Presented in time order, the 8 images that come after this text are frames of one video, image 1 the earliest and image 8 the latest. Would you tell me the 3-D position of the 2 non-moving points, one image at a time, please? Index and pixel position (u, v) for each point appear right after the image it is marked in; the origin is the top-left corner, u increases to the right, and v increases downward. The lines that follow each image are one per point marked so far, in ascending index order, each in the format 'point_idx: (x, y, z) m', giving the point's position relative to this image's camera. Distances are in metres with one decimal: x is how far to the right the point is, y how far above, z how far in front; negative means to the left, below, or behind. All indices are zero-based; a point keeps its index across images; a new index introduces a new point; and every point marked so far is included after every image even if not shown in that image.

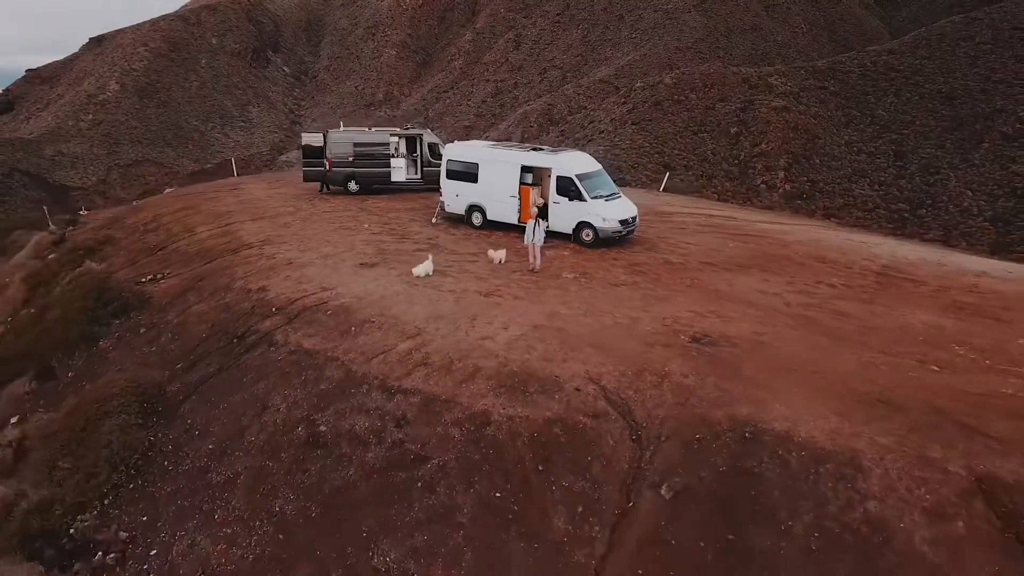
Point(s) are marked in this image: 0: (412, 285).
0: (-0.4, 0.0, +3.3) m
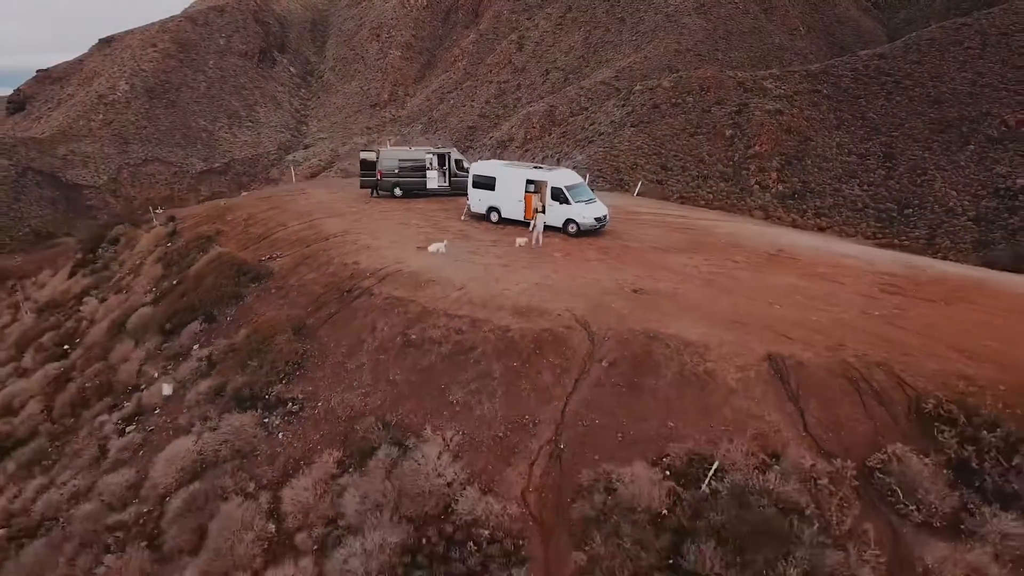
0: (-0.4, +0.2, +4.9) m
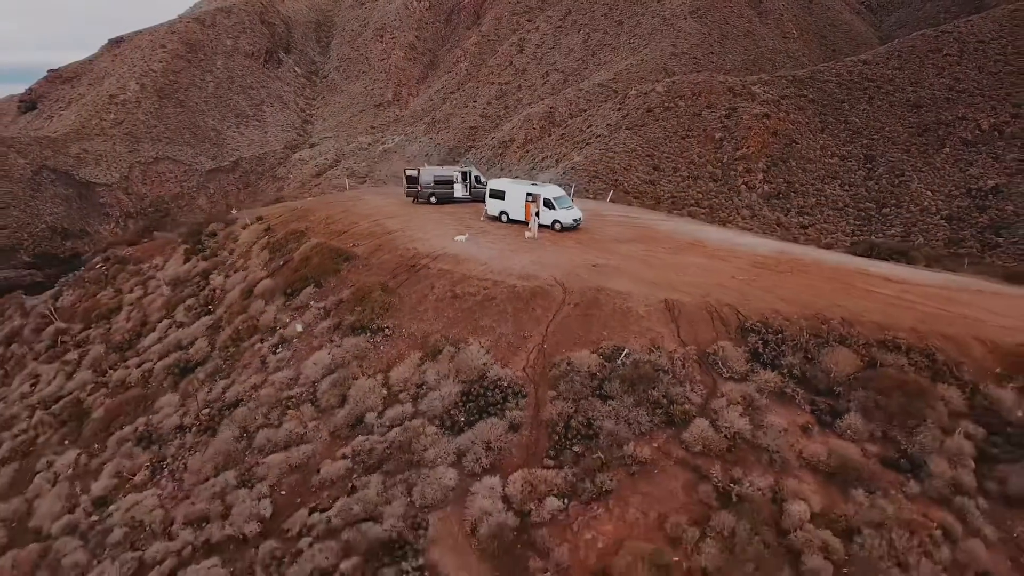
0: (-0.3, +0.4, +7.4) m
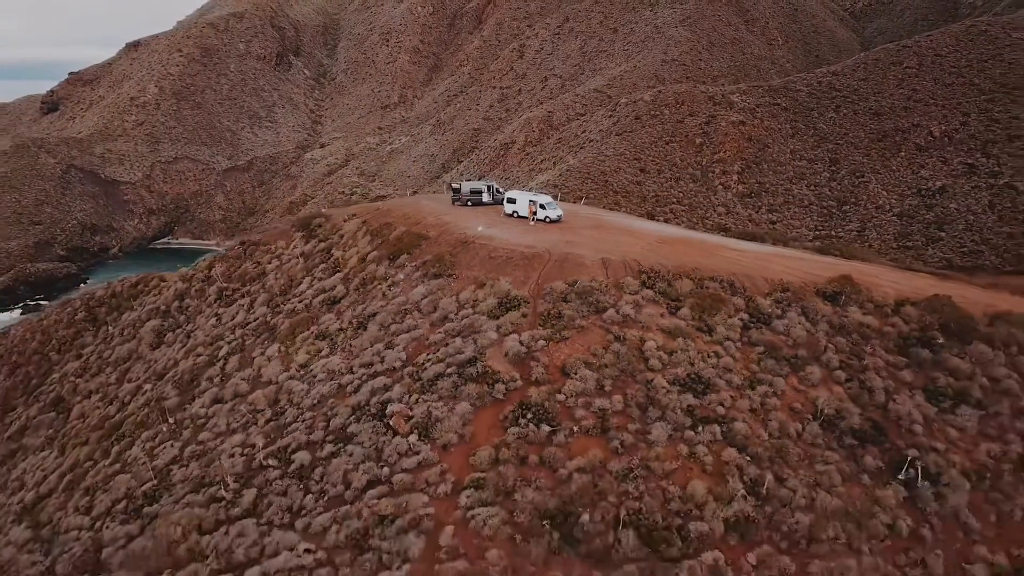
0: (-0.2, +0.9, +12.7) m
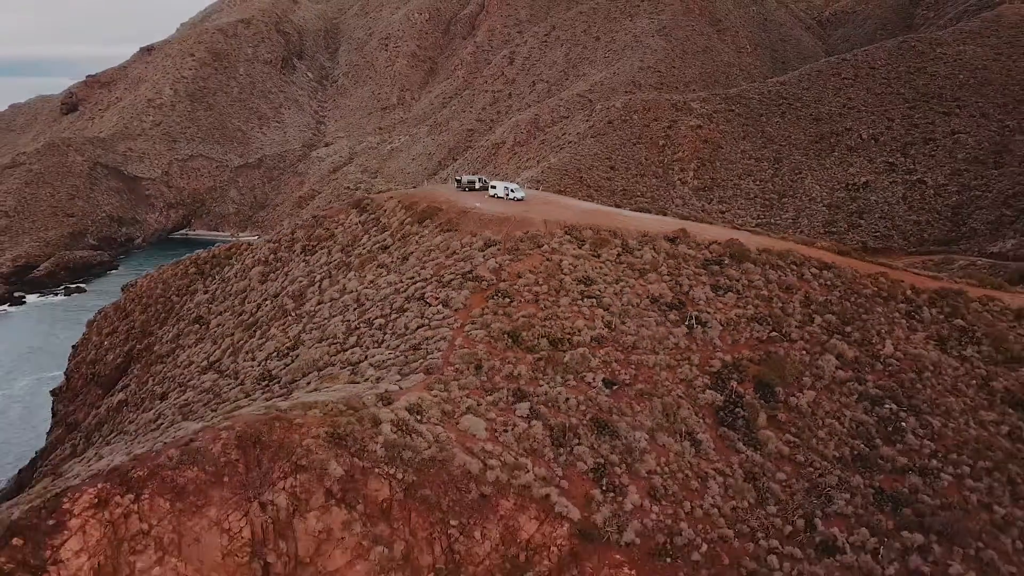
0: (-0.7, +2.1, +20.8) m
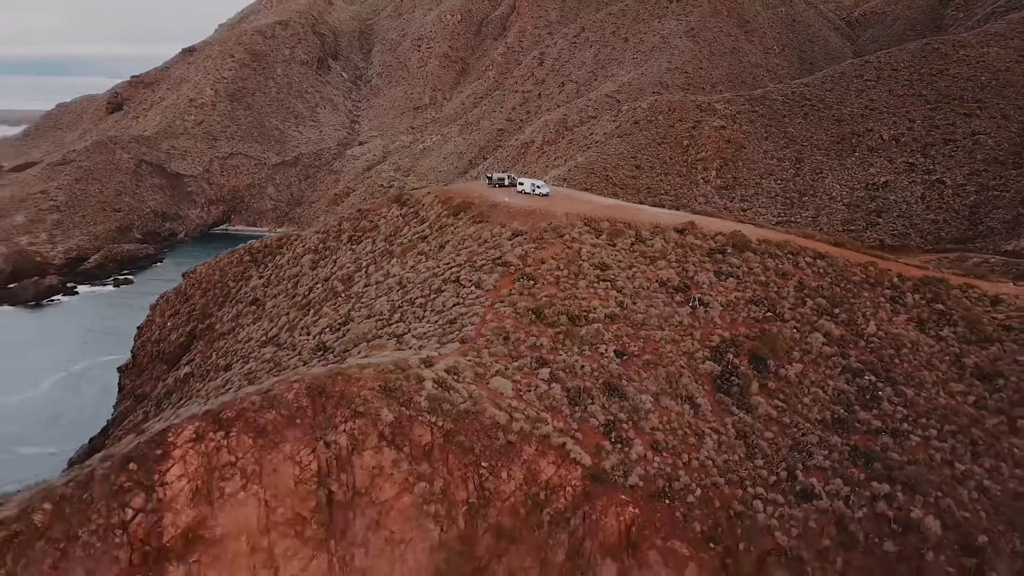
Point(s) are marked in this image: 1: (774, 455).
0: (+0.1, +2.5, +23.1) m
1: (+5.1, -3.3, +15.8) m
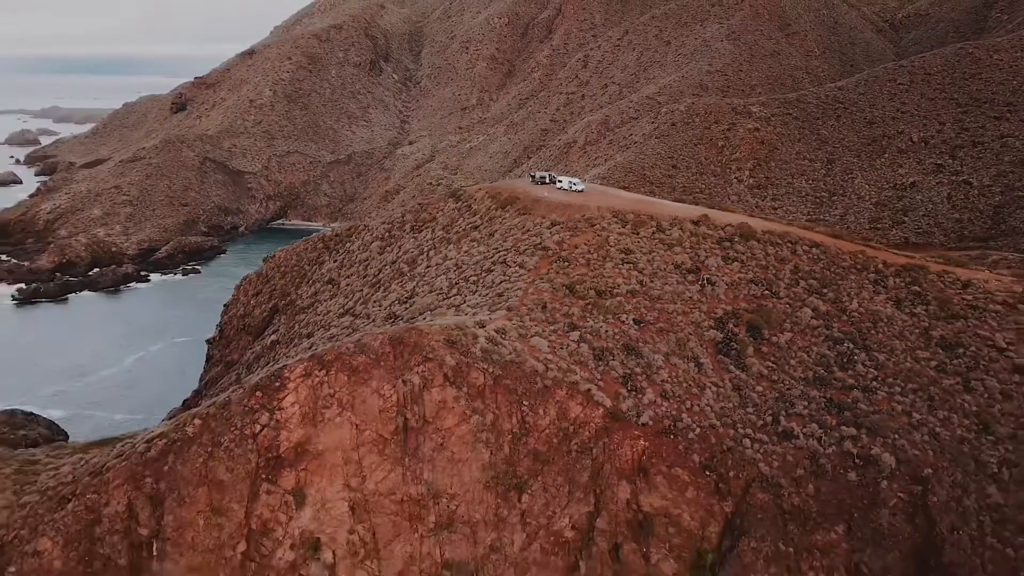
0: (+1.4, +3.1, +26.9) m
1: (+6.0, -2.8, +19.3) m
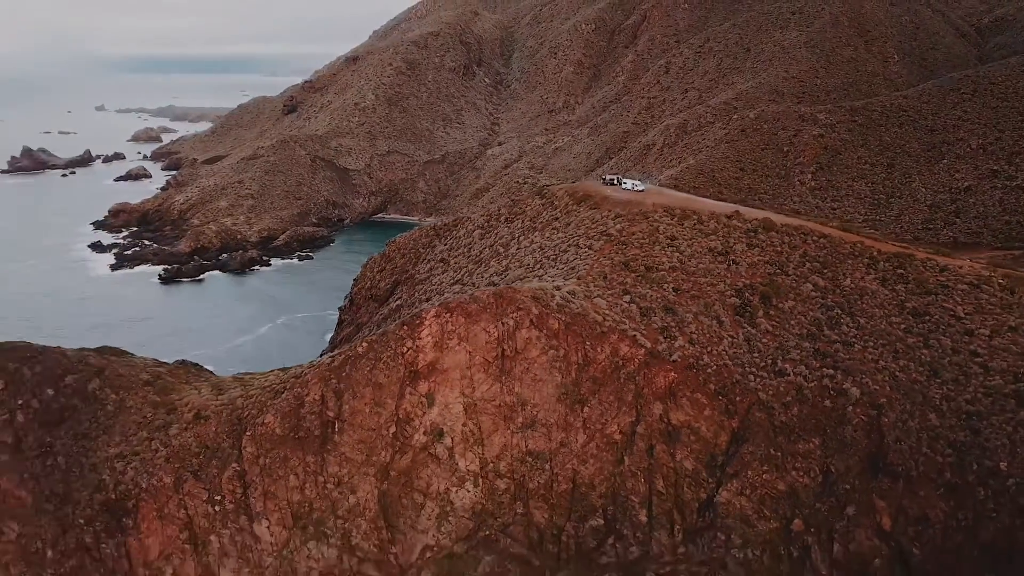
0: (+4.5, +3.9, +34.0) m
1: (+8.2, -2.1, +26.1) m
